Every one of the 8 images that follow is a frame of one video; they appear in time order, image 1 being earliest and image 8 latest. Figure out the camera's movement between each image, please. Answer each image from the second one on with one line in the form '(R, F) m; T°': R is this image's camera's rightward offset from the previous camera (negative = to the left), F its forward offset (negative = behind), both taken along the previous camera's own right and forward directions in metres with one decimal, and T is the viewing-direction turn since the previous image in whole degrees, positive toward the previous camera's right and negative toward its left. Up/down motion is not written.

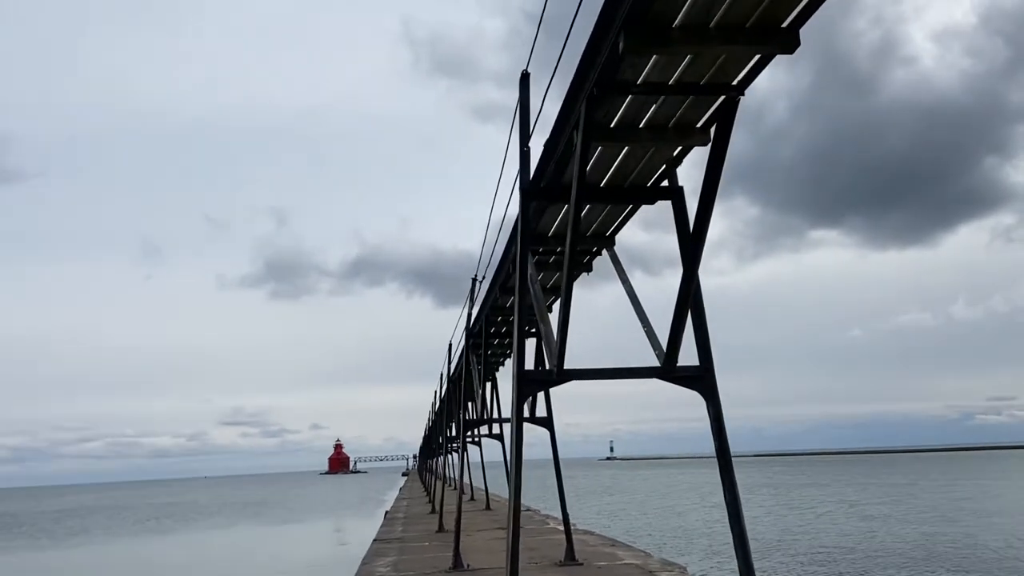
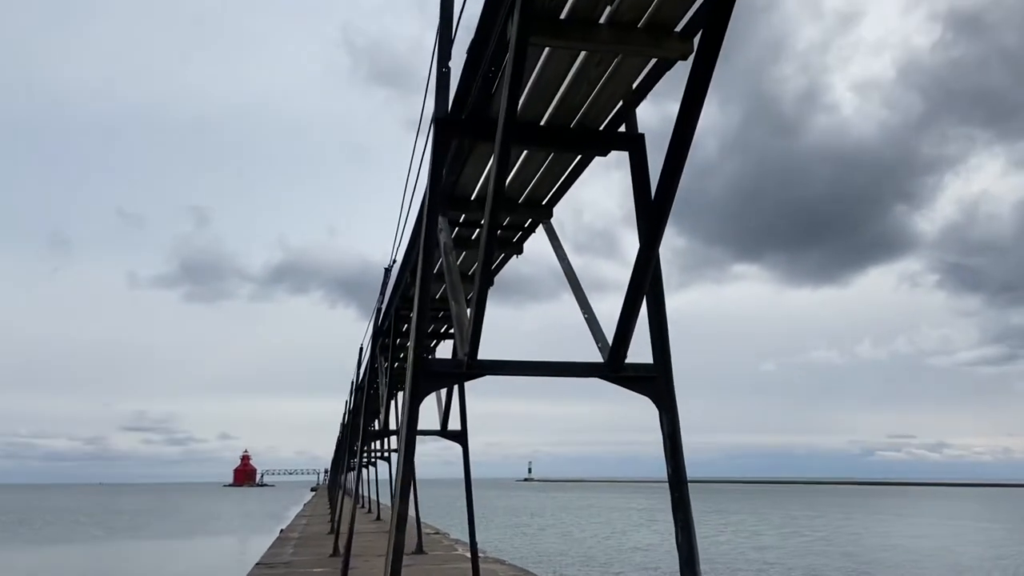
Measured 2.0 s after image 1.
(+0.2, +1.5) m; +5°
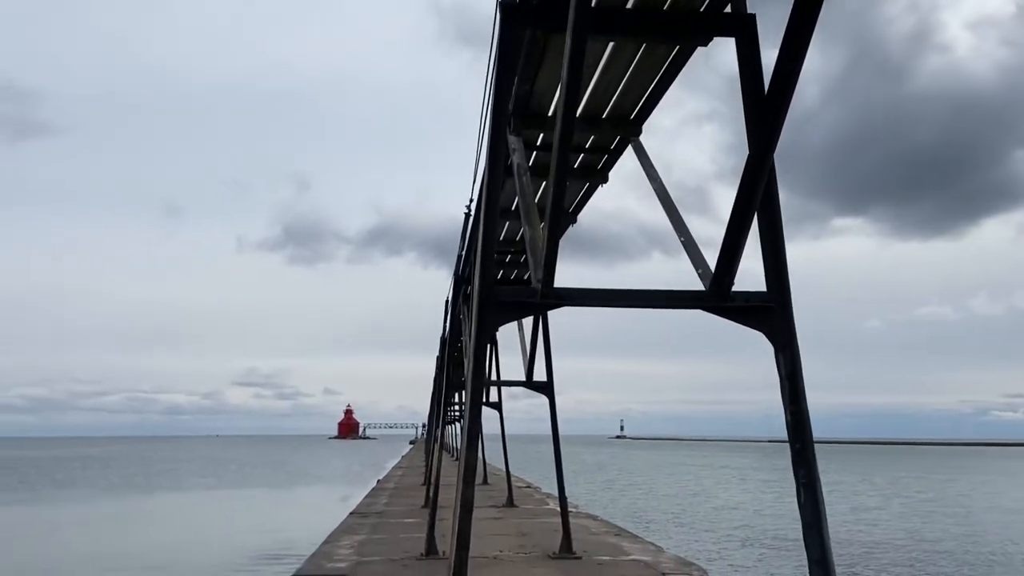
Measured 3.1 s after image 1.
(0.0, +0.5) m; -7°
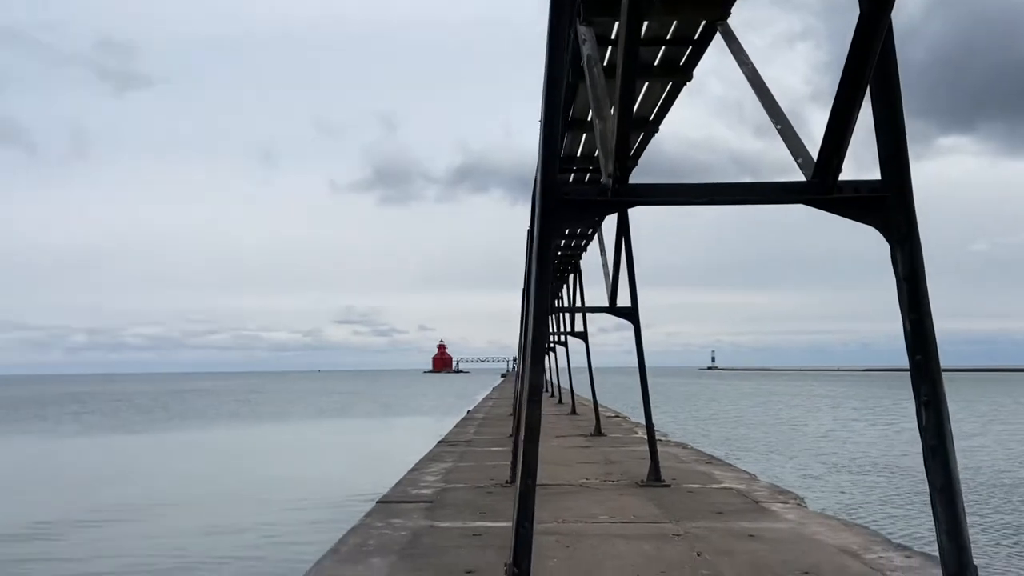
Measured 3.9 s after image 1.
(+0.1, +0.4) m; -7°
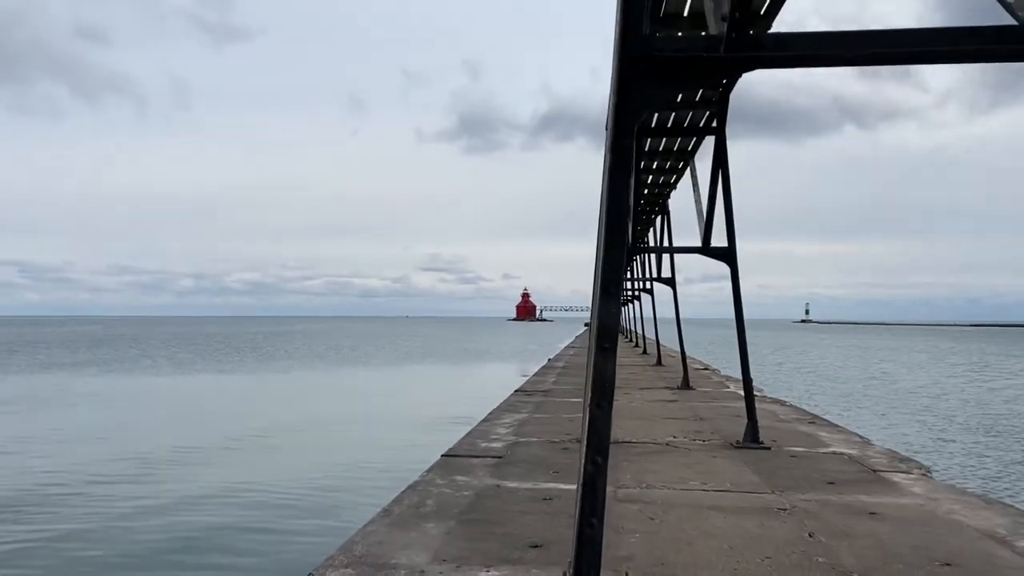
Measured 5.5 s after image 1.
(0.0, +0.9) m; -6°
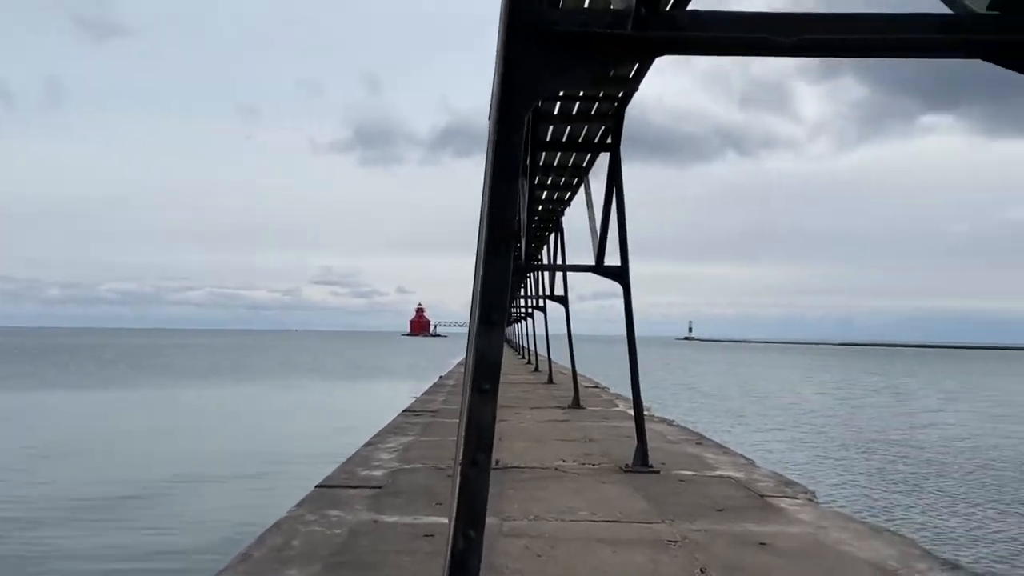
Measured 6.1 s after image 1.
(+0.1, +0.4) m; +8°
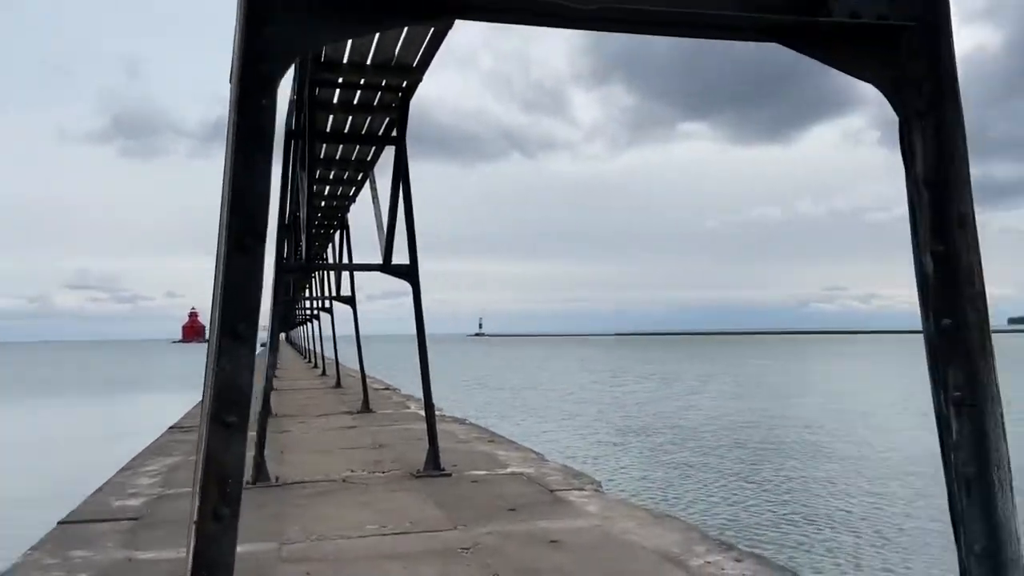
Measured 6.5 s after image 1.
(+0.1, +0.3) m; +16°
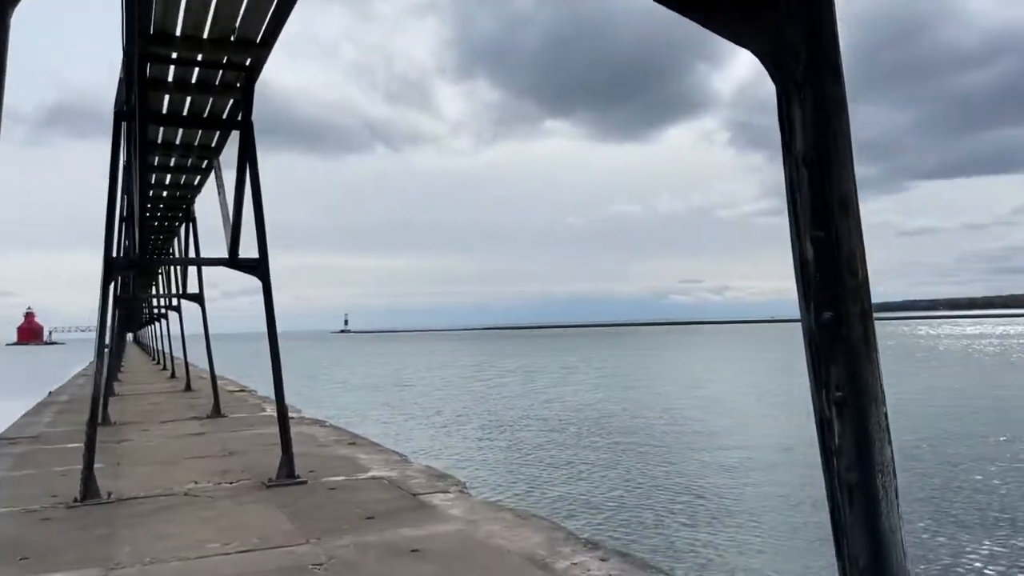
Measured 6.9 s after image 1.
(+1.0, +0.5) m; +2°
